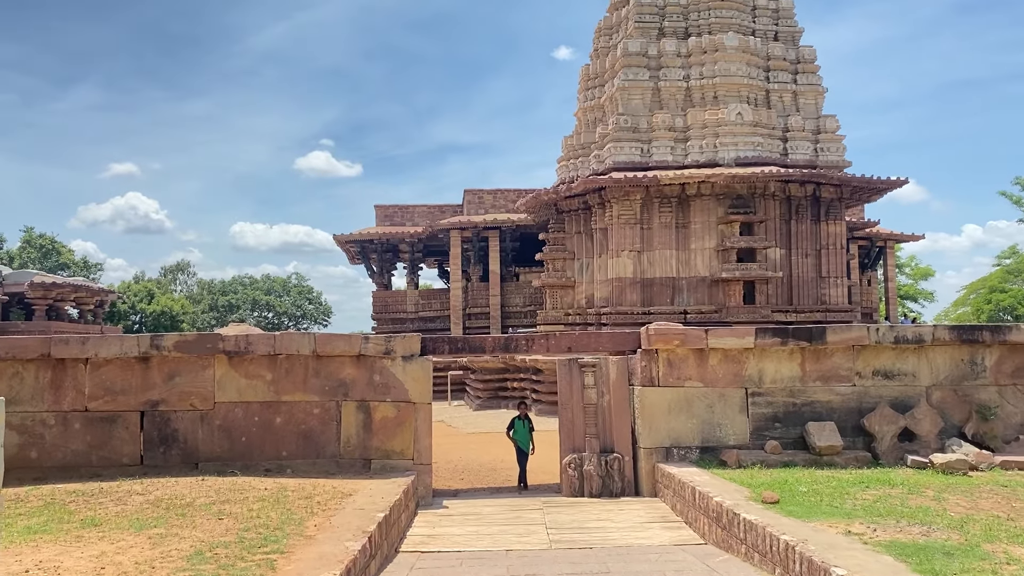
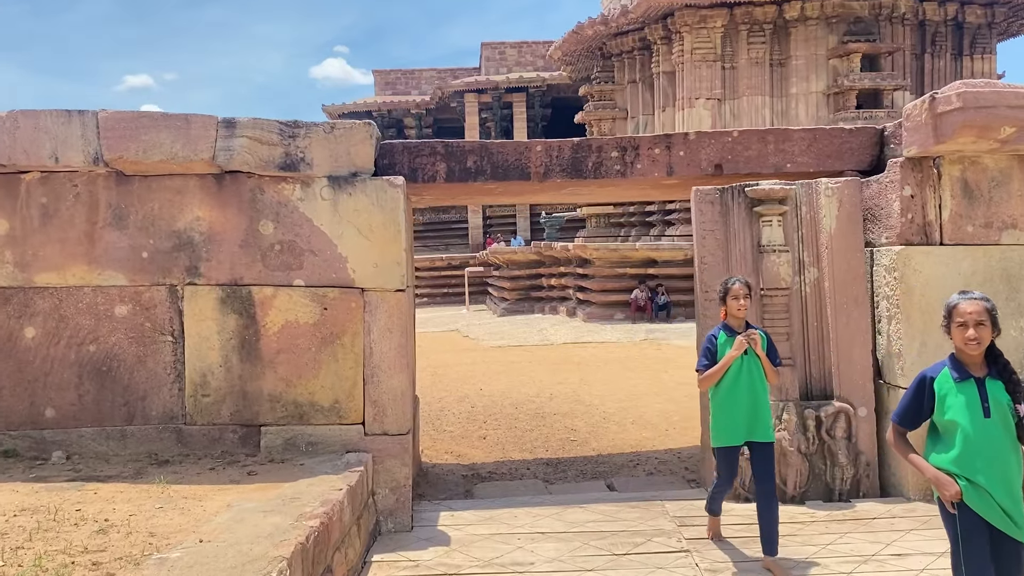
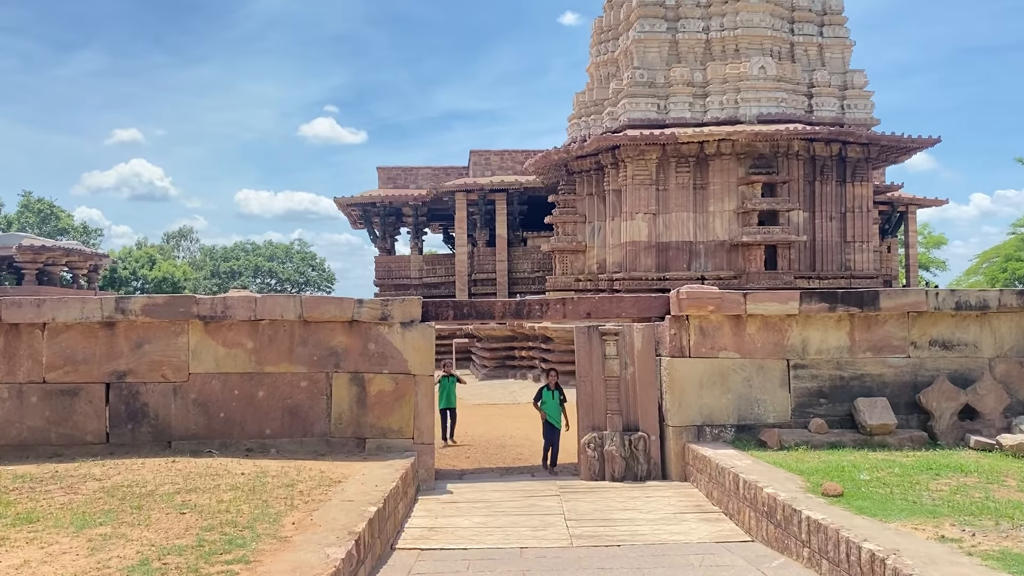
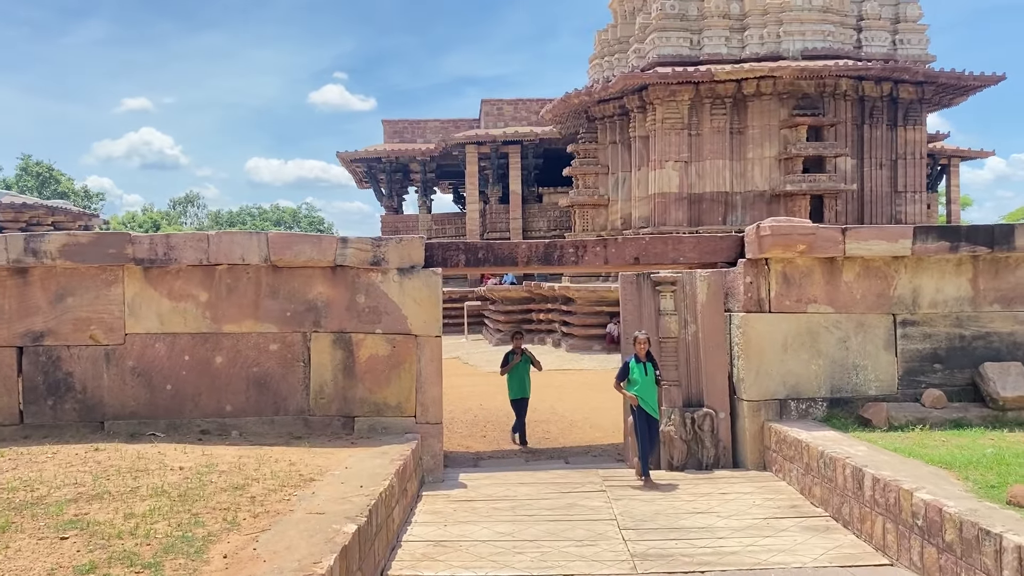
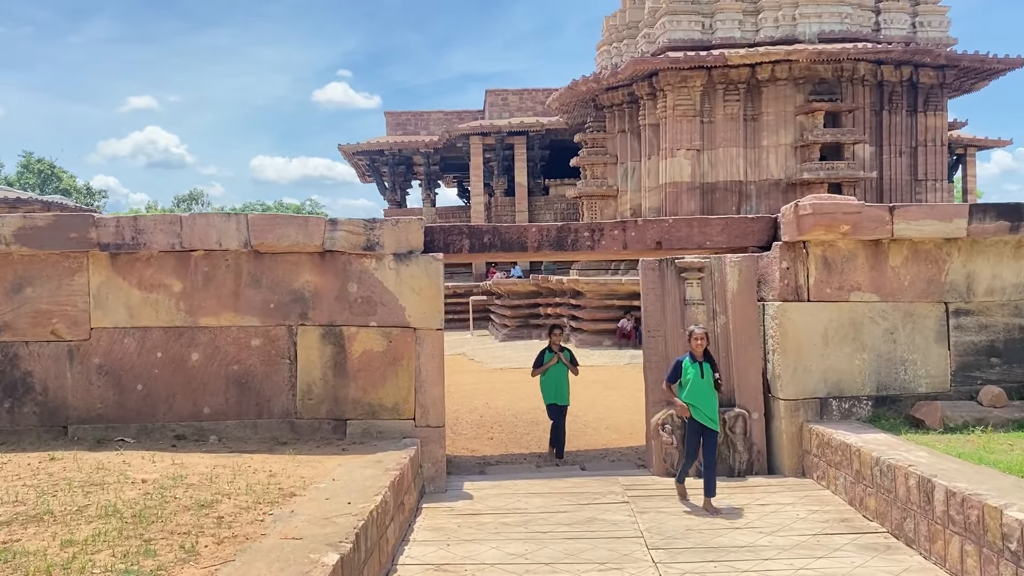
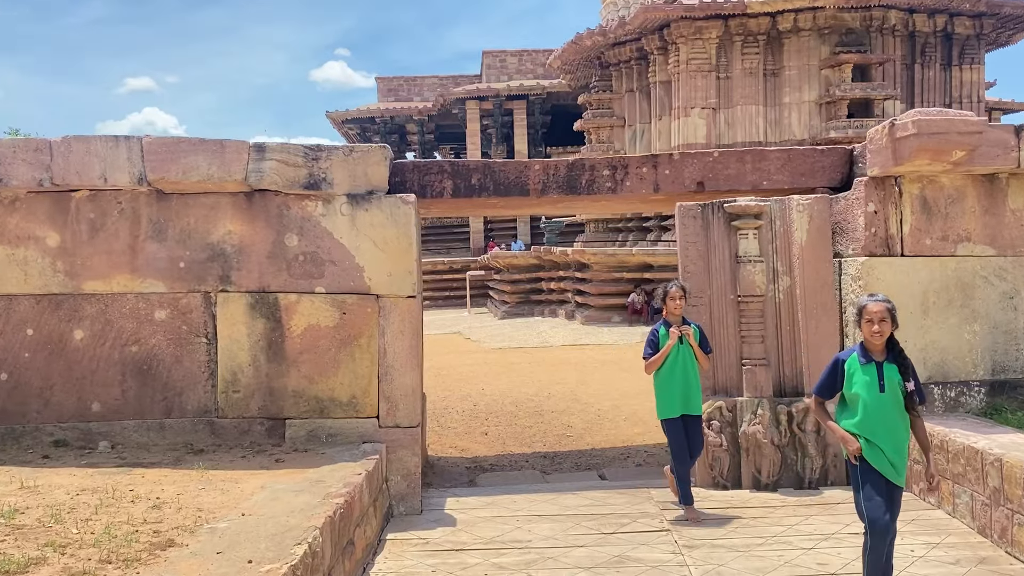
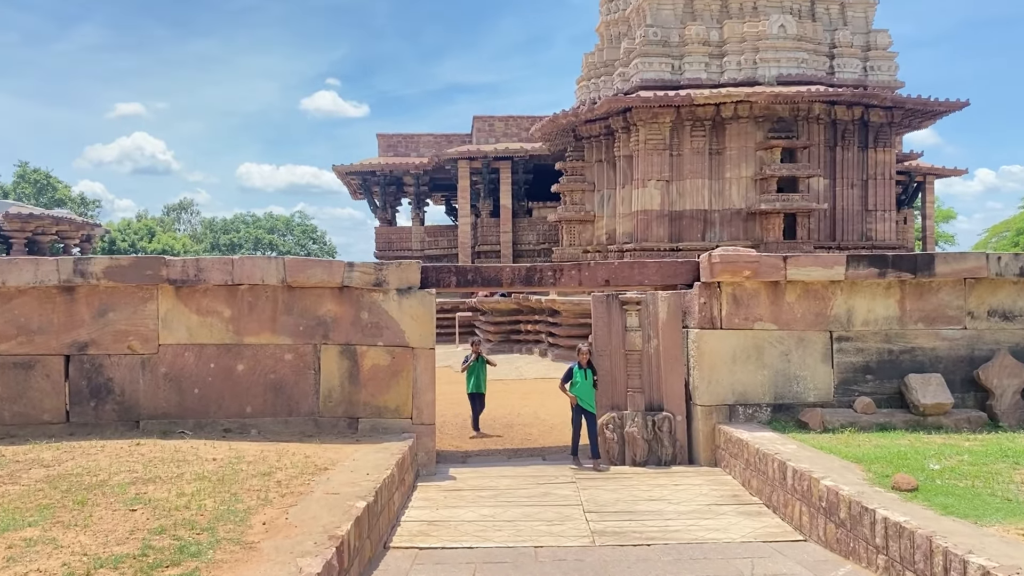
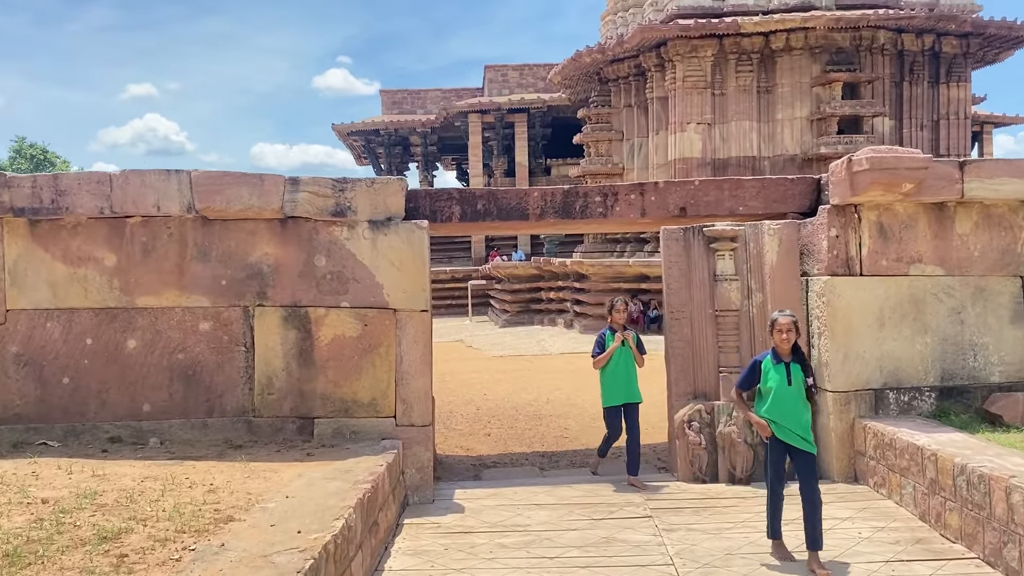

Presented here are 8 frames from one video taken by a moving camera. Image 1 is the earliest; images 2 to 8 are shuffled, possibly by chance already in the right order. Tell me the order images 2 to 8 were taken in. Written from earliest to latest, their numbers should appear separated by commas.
3, 7, 4, 5, 8, 6, 2
